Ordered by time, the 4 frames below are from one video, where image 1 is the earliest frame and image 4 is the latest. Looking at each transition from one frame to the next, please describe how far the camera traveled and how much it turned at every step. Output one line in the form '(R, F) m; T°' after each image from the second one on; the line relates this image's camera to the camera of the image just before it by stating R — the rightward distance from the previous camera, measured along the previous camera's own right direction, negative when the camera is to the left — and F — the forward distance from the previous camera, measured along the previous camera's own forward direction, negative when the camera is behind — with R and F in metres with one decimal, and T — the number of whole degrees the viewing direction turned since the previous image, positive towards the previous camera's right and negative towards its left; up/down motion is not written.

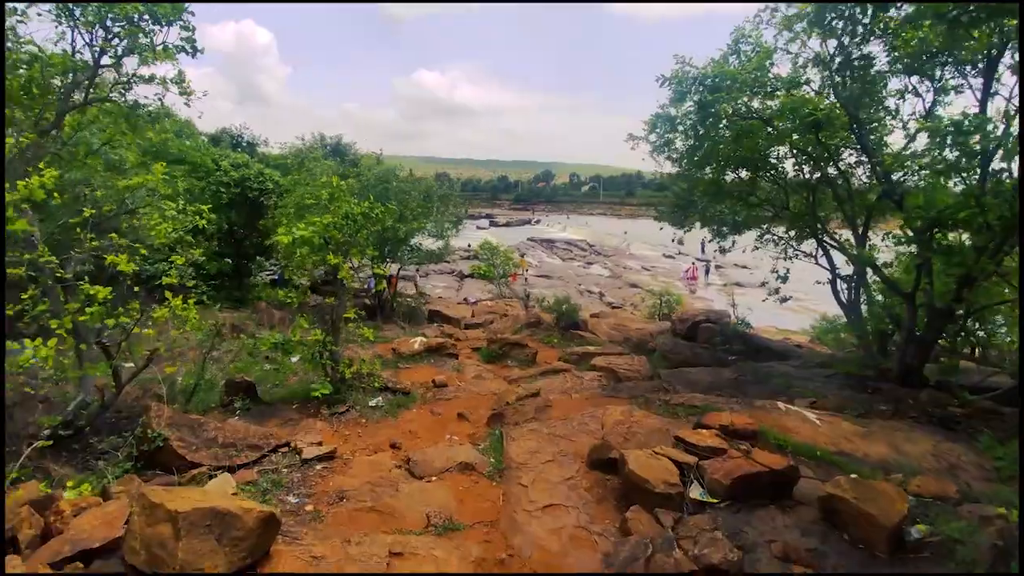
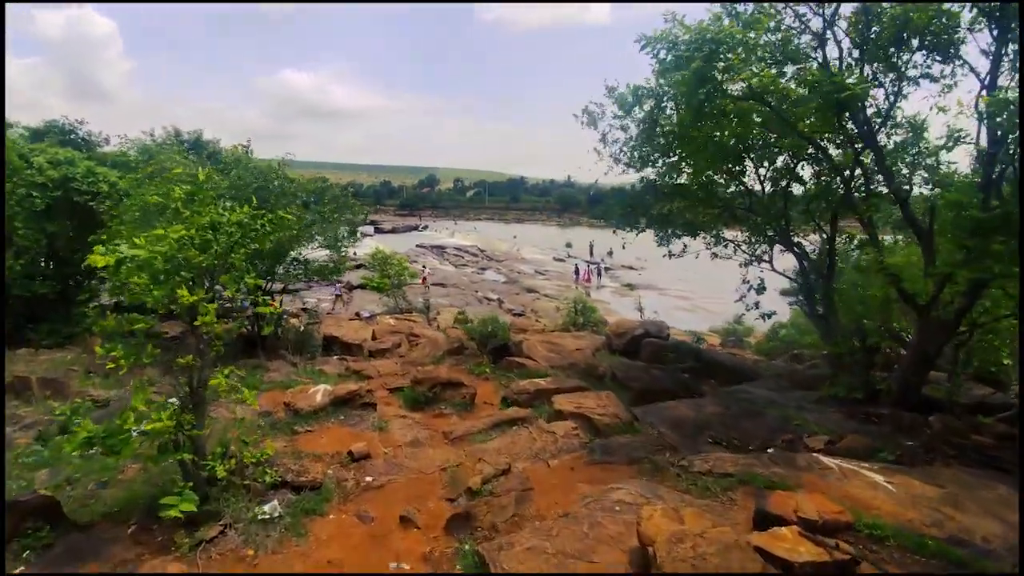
(-0.8, +2.7) m; +12°
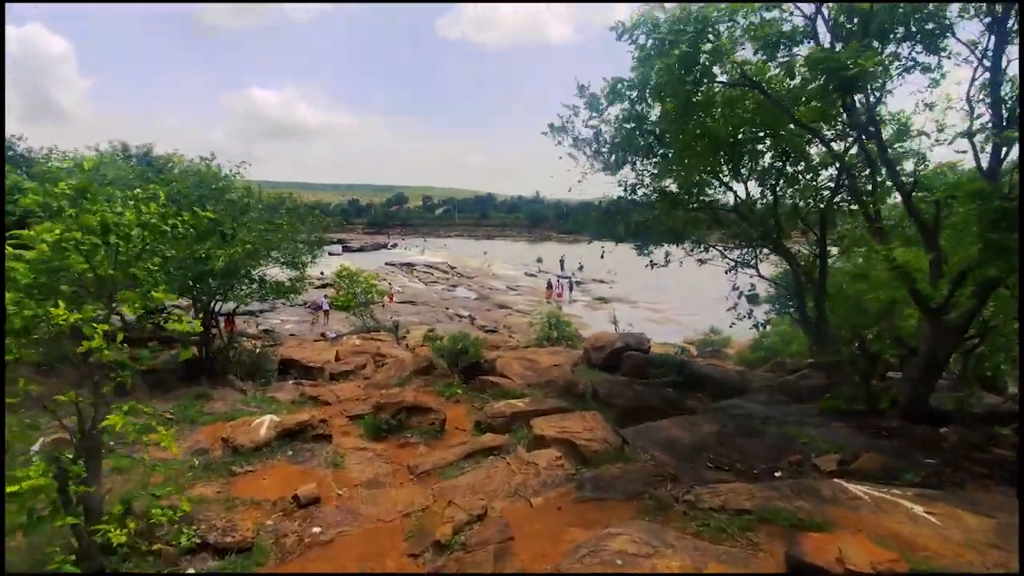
(0.0, +1.0) m; +3°
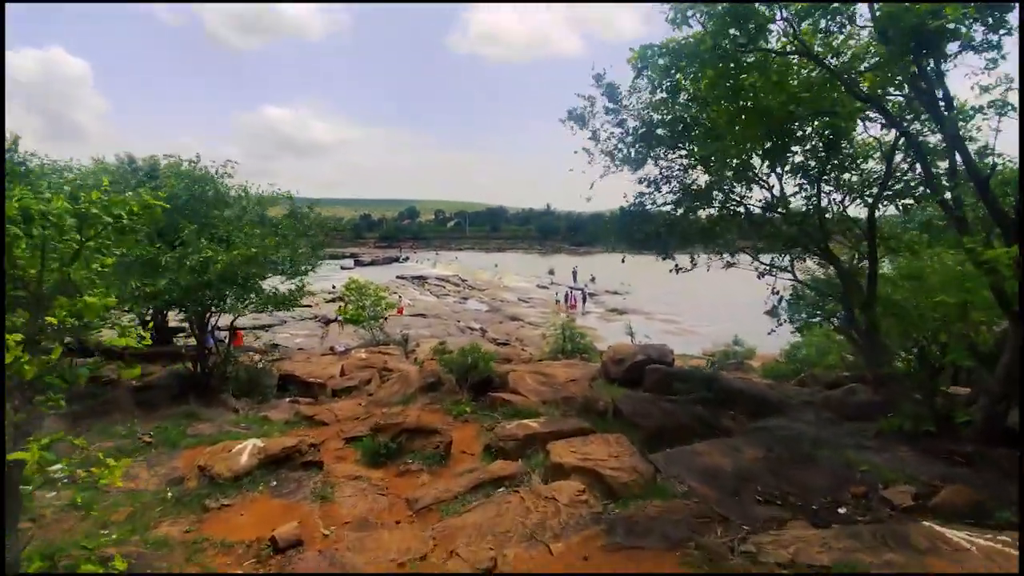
(0.0, +1.0) m; -1°
